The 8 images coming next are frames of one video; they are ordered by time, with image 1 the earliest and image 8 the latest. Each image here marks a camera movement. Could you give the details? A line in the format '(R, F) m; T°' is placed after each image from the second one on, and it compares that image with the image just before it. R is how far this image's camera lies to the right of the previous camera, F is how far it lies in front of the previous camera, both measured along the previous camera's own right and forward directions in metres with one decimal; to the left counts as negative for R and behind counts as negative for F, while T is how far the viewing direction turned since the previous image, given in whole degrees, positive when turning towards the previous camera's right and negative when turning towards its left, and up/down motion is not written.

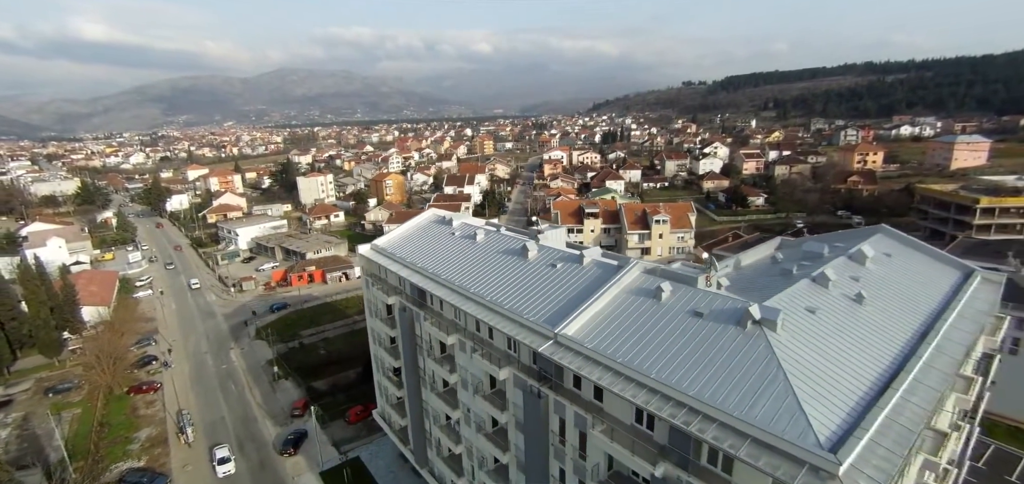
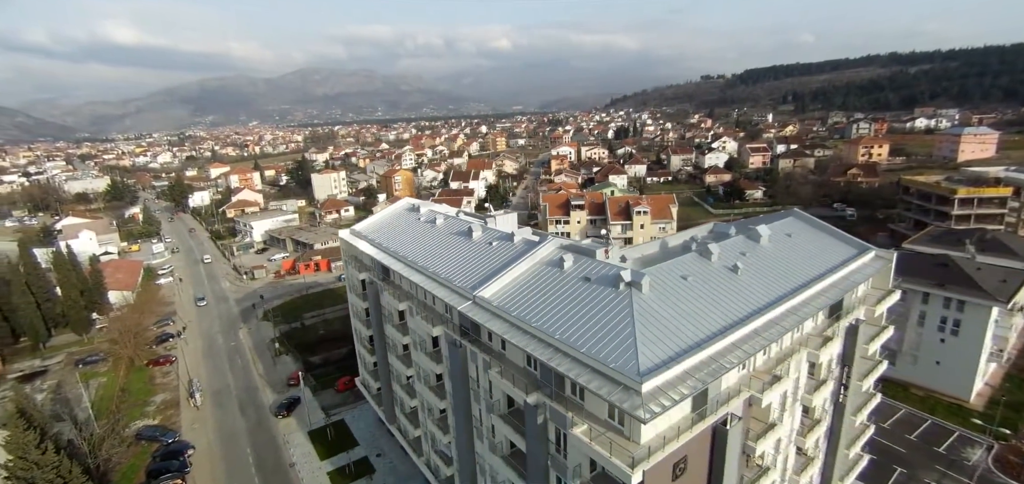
(+2.7, -2.4) m; -2°
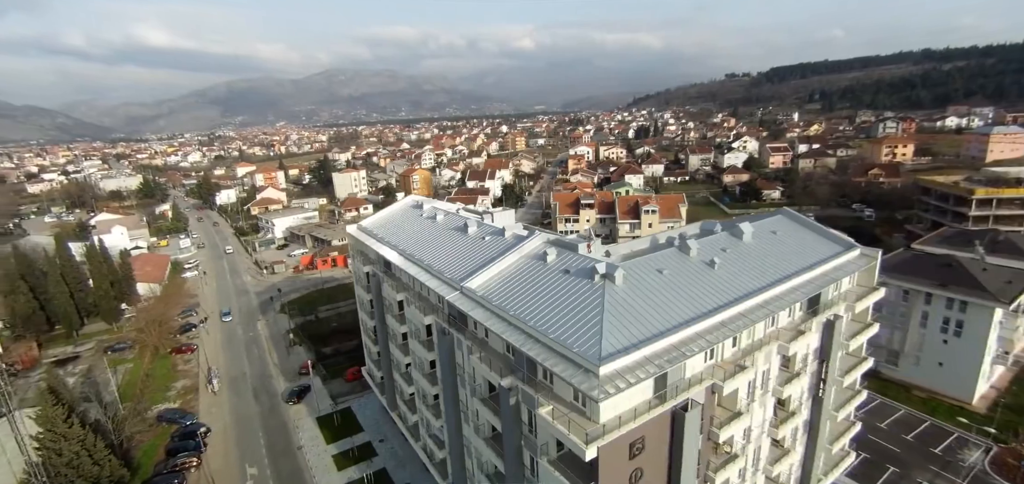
(+1.1, -0.7) m; -2°
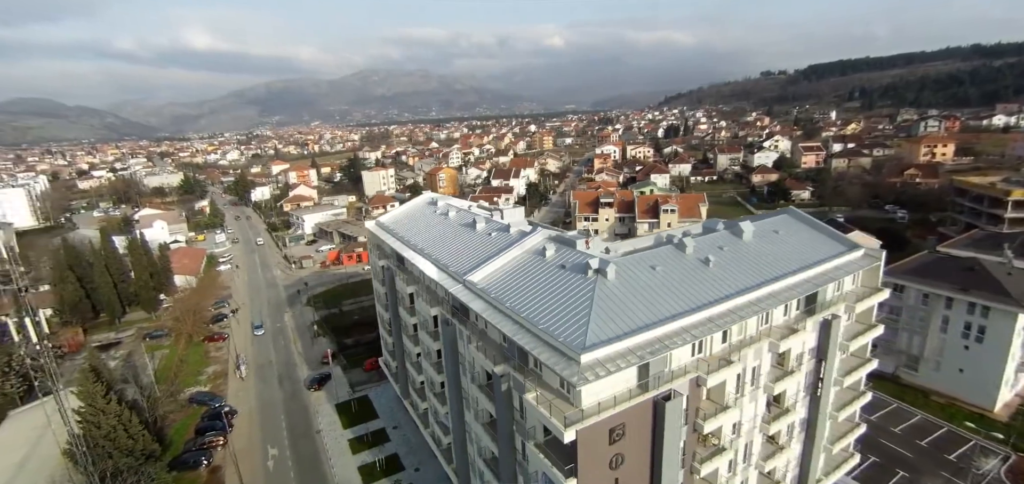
(+0.9, -0.6) m; -3°
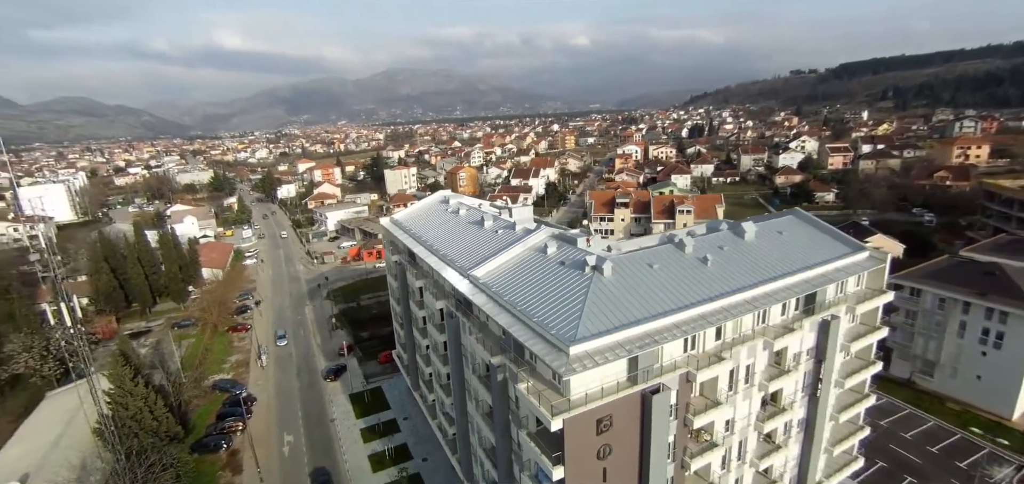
(+0.7, -0.5) m; -3°
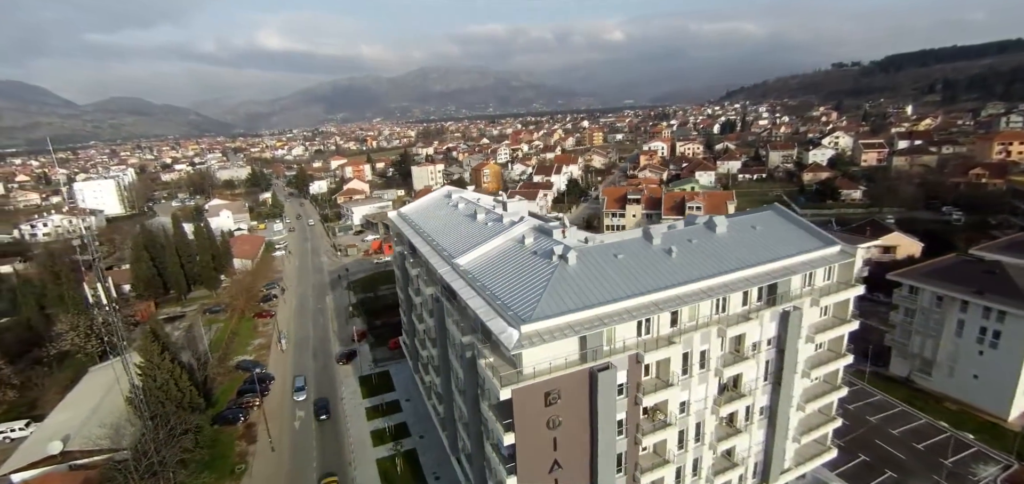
(+1.8, -1.2) m; -4°
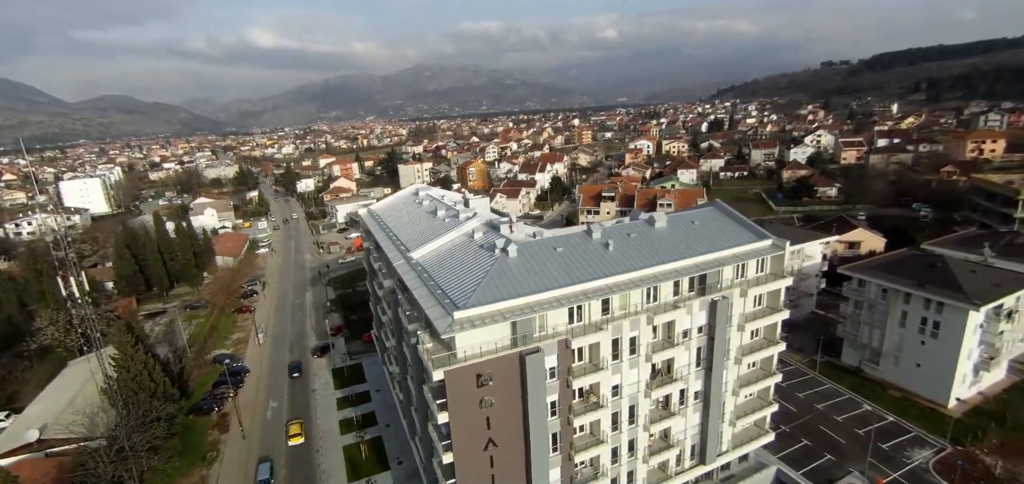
(+1.6, -1.0) m; +1°
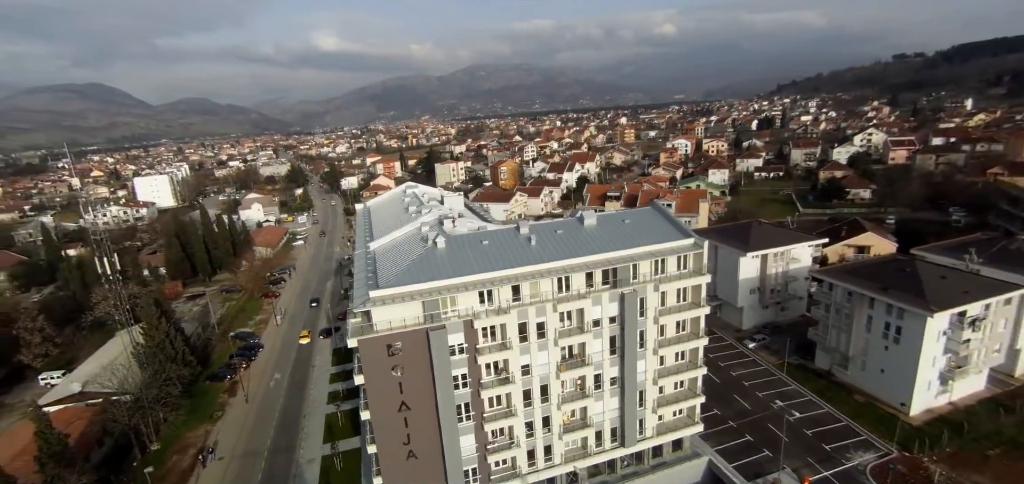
(+4.6, -1.9) m; -6°
